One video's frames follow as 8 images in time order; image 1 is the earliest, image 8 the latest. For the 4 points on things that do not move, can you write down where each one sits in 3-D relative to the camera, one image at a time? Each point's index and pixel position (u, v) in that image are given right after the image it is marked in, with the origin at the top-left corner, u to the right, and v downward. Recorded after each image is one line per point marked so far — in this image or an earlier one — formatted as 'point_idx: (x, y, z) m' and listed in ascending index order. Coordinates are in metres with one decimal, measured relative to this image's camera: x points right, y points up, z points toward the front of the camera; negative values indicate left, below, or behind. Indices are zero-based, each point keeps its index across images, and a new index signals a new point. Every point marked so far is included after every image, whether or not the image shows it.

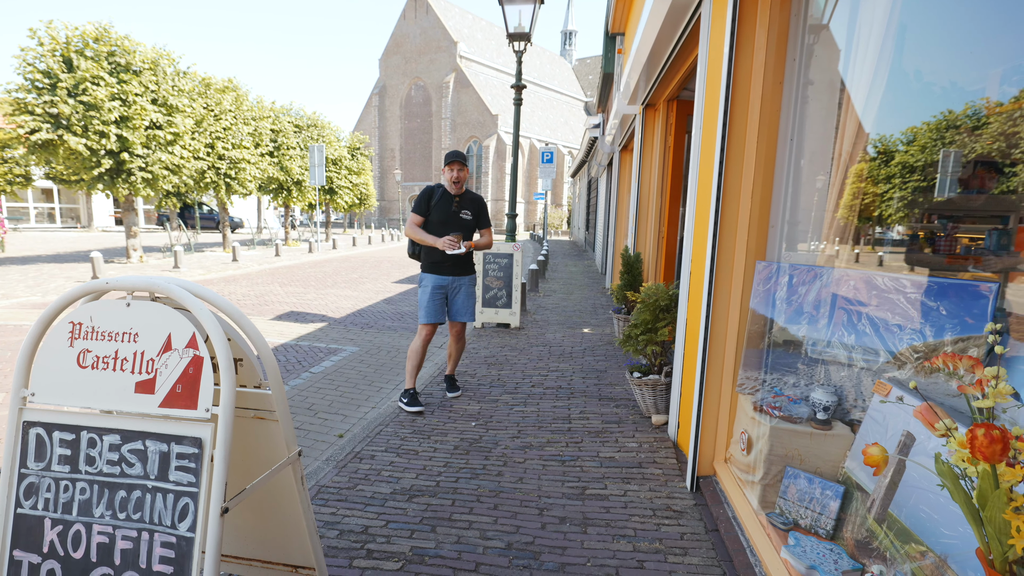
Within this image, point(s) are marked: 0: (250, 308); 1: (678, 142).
0: (-4.4, -0.4, +8.8) m
1: (+2.0, +1.8, +6.6) m
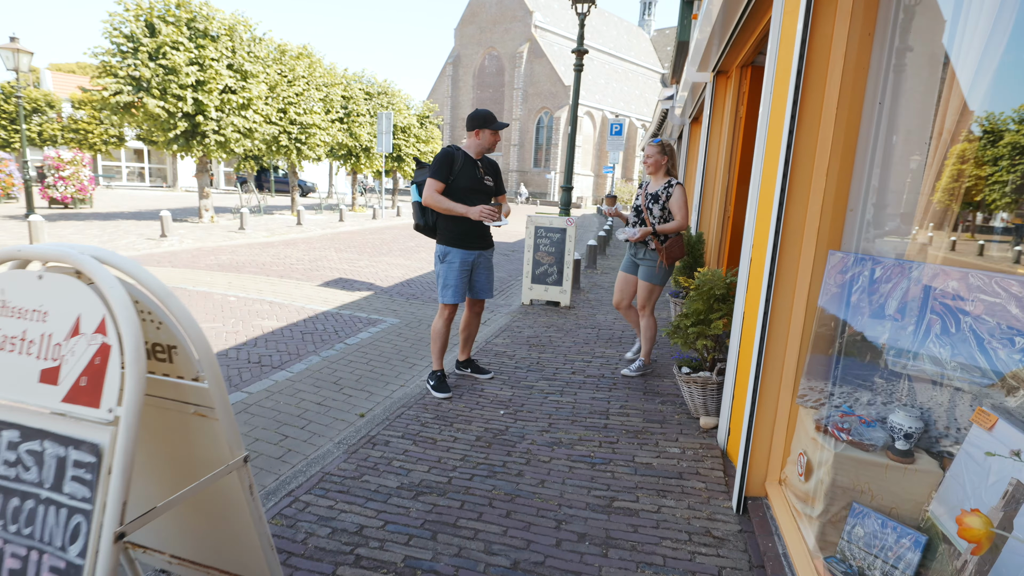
0: (-3.6, +0.2, +9.0) m
1: (+2.7, +2.0, +6.0) m
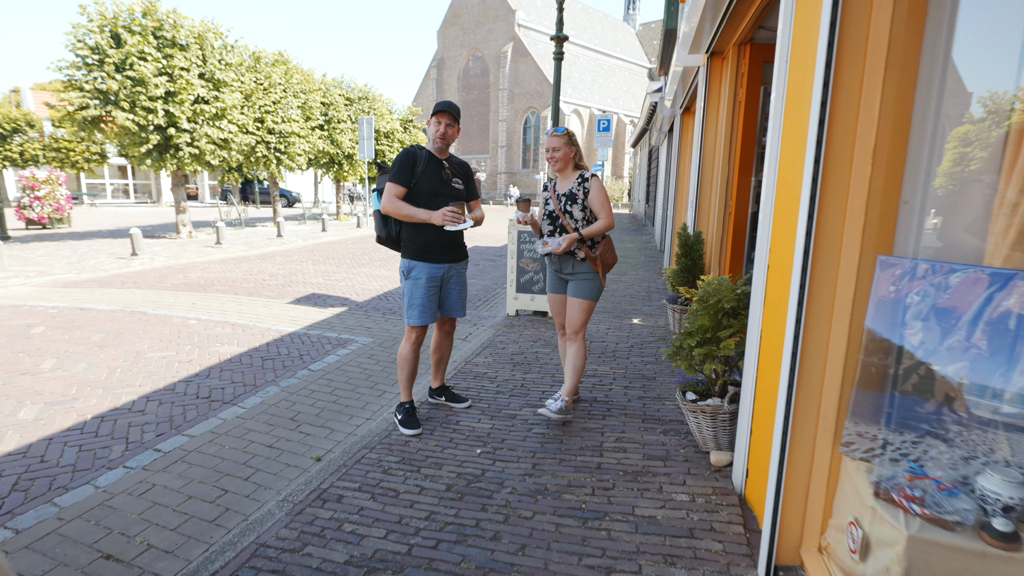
0: (-3.8, 0.0, +8.4) m
1: (+2.4, +2.0, +5.5) m
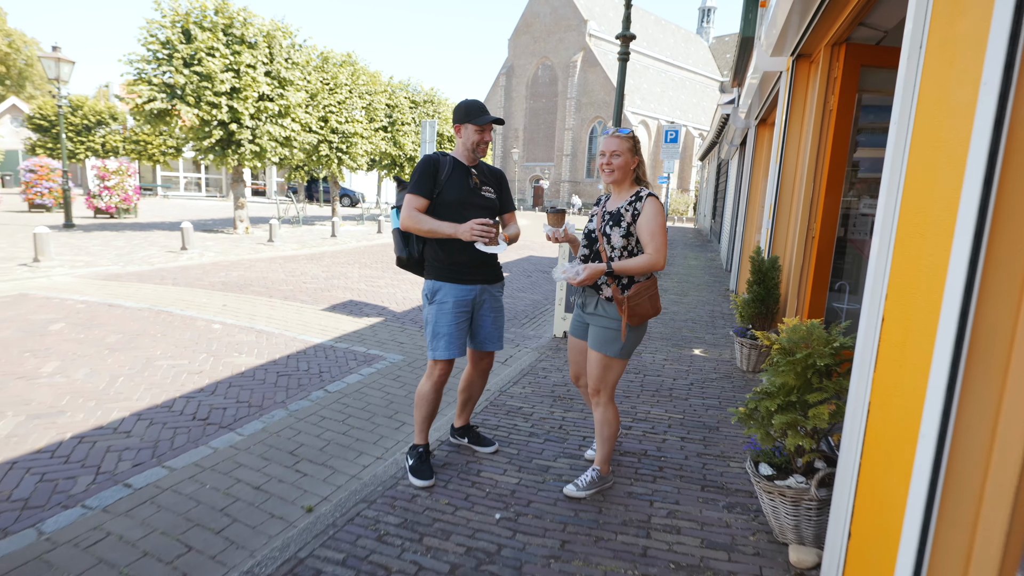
0: (-3.1, -0.1, +8.1) m
1: (+2.9, +1.6, +4.6) m
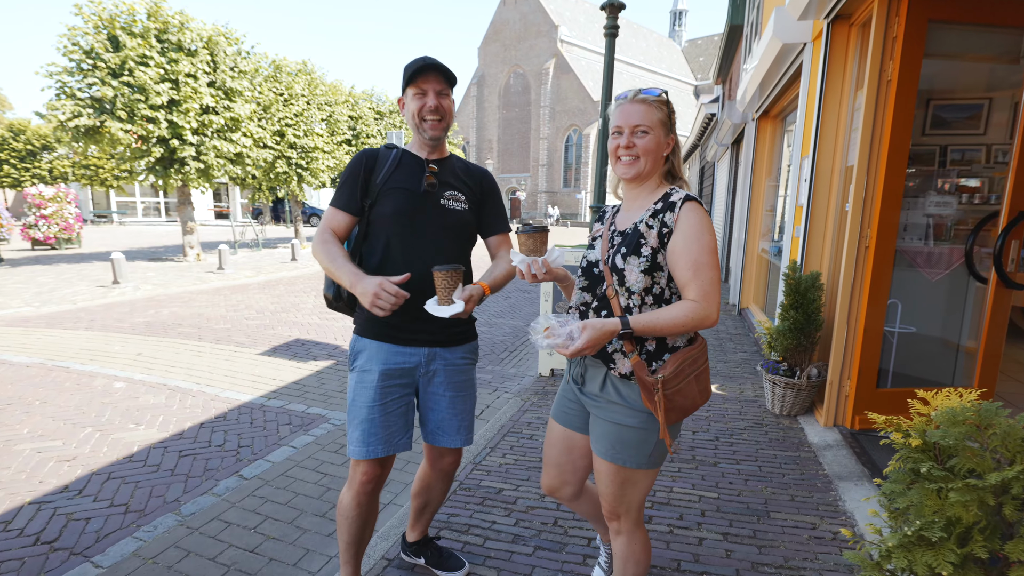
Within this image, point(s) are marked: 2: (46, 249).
0: (-3.4, -0.6, +6.9) m
1: (+2.6, +1.5, +3.6) m
2: (-14.5, +1.2, +16.5) m
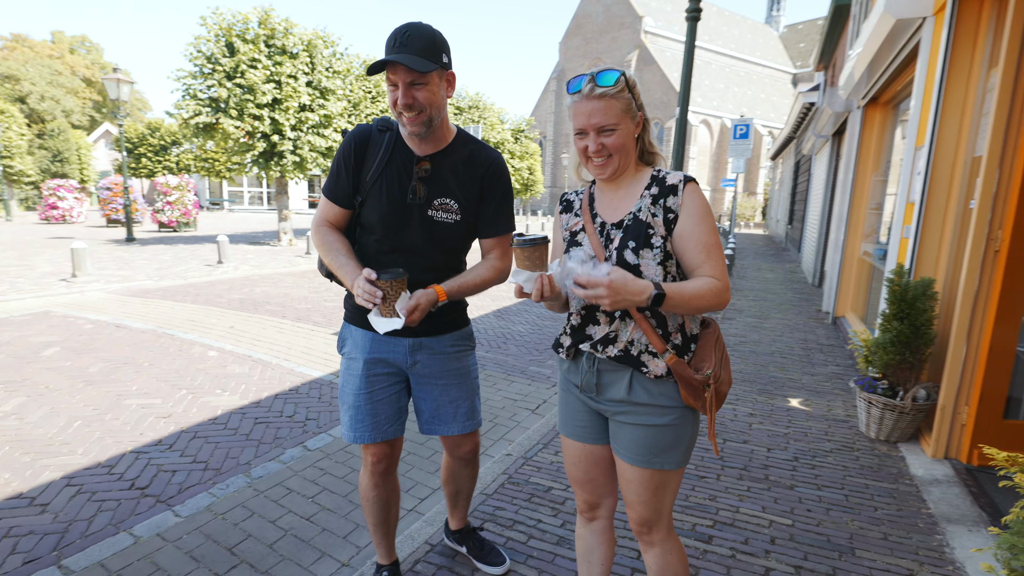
0: (-2.5, -0.4, +7.2) m
1: (+3.1, +1.4, +3.0) m
2: (-11.8, +2.0, +18.5) m
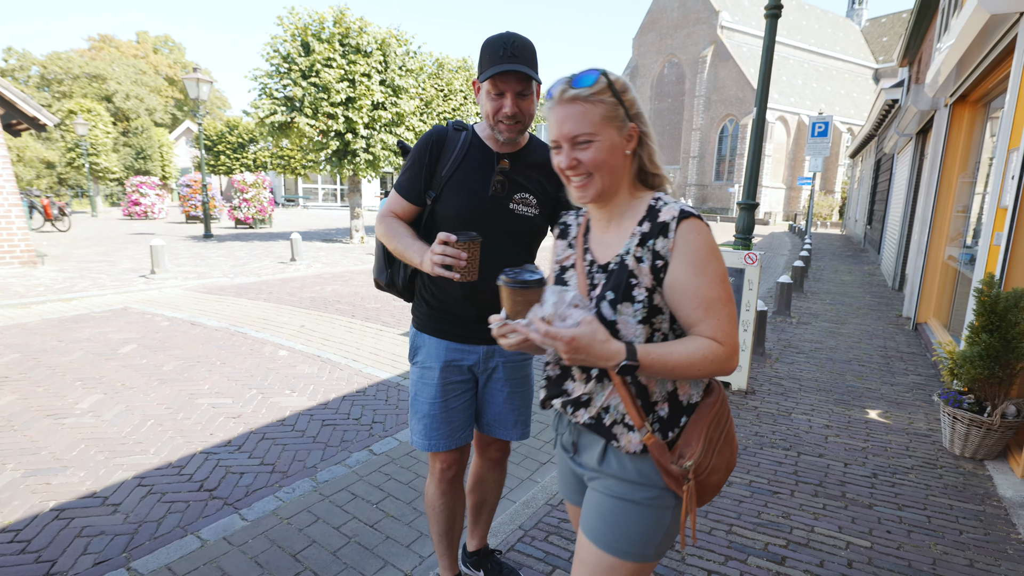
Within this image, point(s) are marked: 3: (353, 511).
0: (-1.7, -0.3, +7.5) m
1: (+3.5, +1.3, +2.8) m
2: (-9.9, +2.2, +19.6) m
3: (-0.9, -1.3, +3.3) m
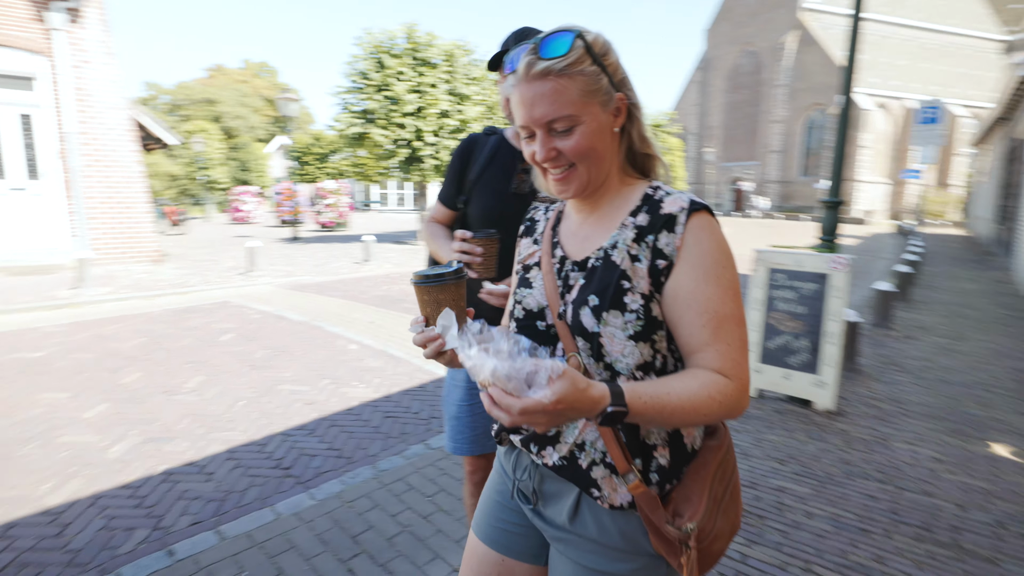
0: (-0.7, -0.4, +7.5) m
1: (+3.7, +1.2, +2.1) m
2: (-7.1, +2.2, +20.6) m
3: (-0.6, -1.3, +3.2) m
